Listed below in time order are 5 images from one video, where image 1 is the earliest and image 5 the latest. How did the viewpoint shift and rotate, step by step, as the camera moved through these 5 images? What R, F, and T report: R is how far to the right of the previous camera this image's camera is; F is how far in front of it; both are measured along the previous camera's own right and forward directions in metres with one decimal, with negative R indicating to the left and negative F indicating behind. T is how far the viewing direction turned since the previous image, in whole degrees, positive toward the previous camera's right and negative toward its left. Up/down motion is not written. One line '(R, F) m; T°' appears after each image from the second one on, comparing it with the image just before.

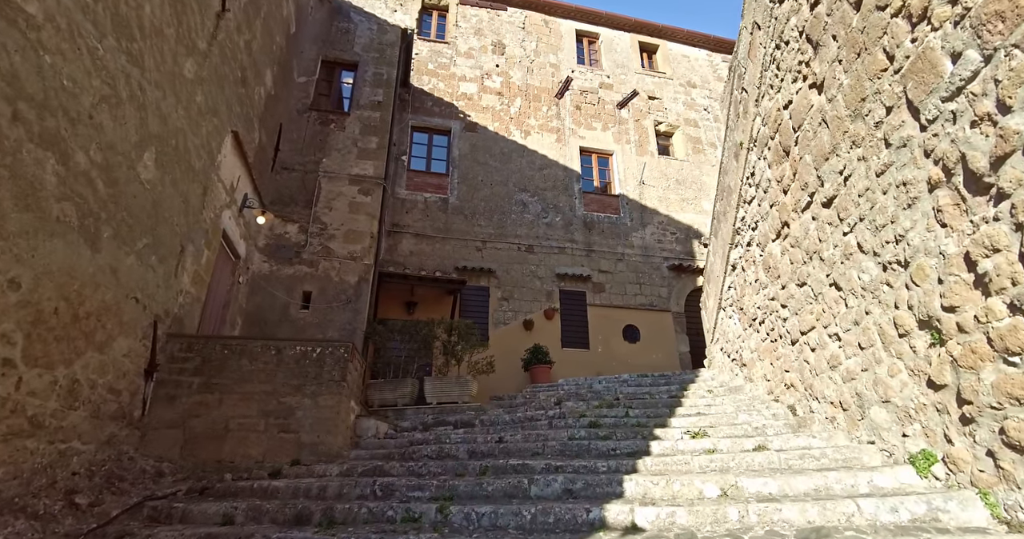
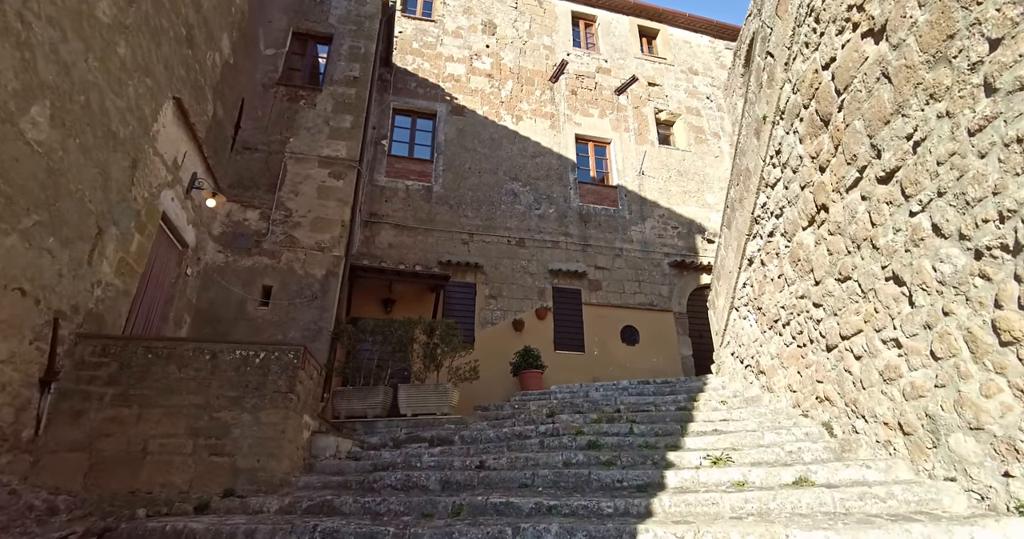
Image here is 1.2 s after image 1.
(0.0, +0.7) m; +1°
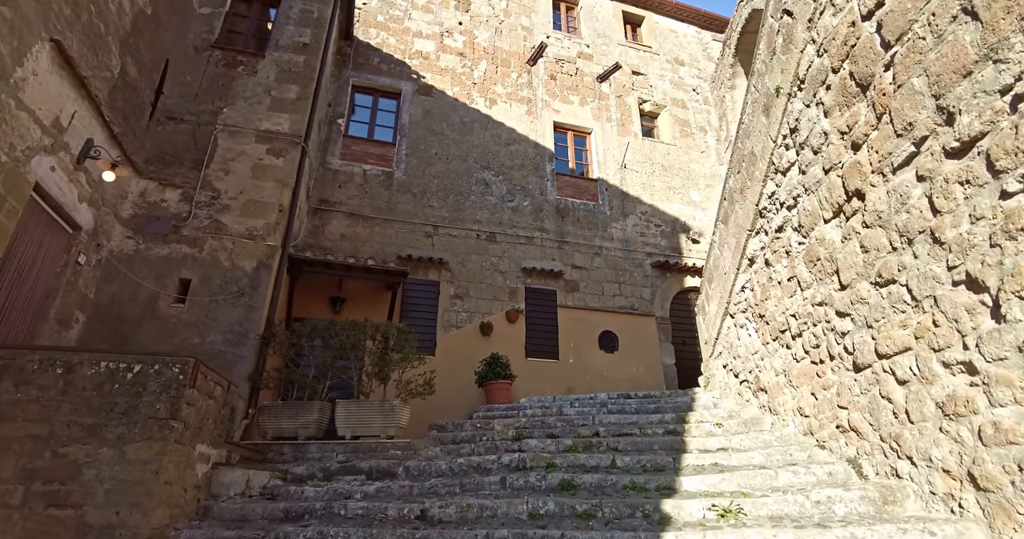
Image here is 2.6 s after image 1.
(+0.1, +0.8) m; +3°
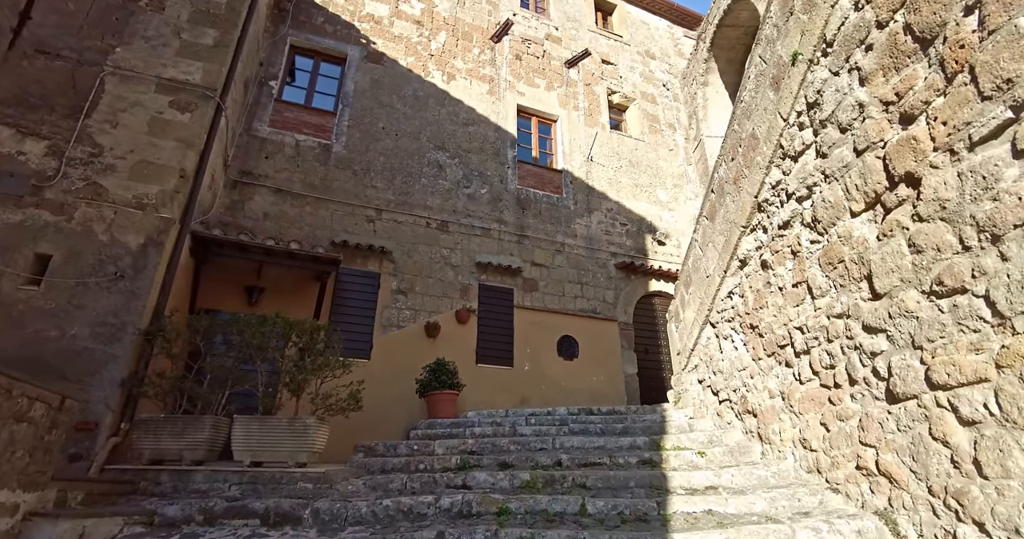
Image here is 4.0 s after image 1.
(0.0, +0.8) m; +5°
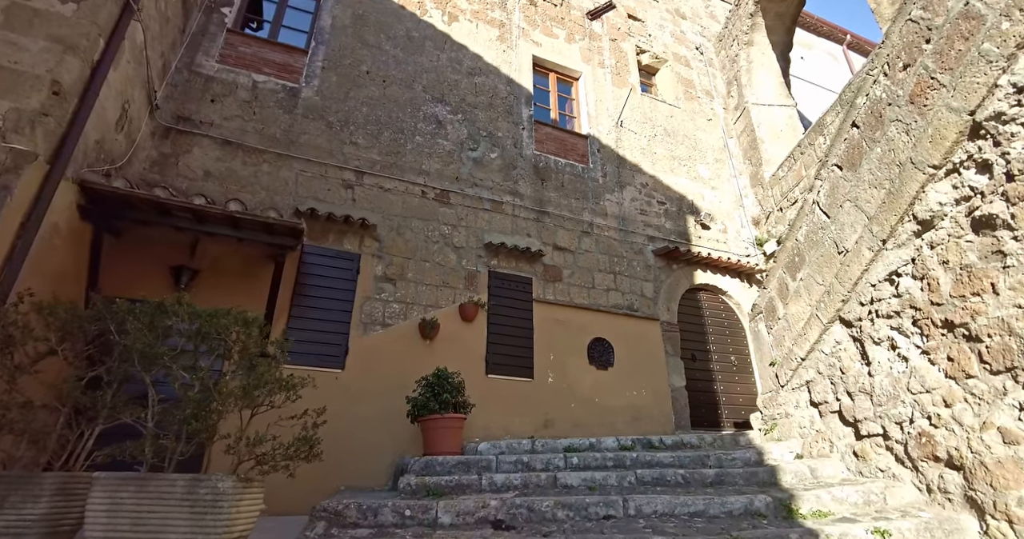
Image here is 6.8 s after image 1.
(-0.3, +1.4) m; +1°
